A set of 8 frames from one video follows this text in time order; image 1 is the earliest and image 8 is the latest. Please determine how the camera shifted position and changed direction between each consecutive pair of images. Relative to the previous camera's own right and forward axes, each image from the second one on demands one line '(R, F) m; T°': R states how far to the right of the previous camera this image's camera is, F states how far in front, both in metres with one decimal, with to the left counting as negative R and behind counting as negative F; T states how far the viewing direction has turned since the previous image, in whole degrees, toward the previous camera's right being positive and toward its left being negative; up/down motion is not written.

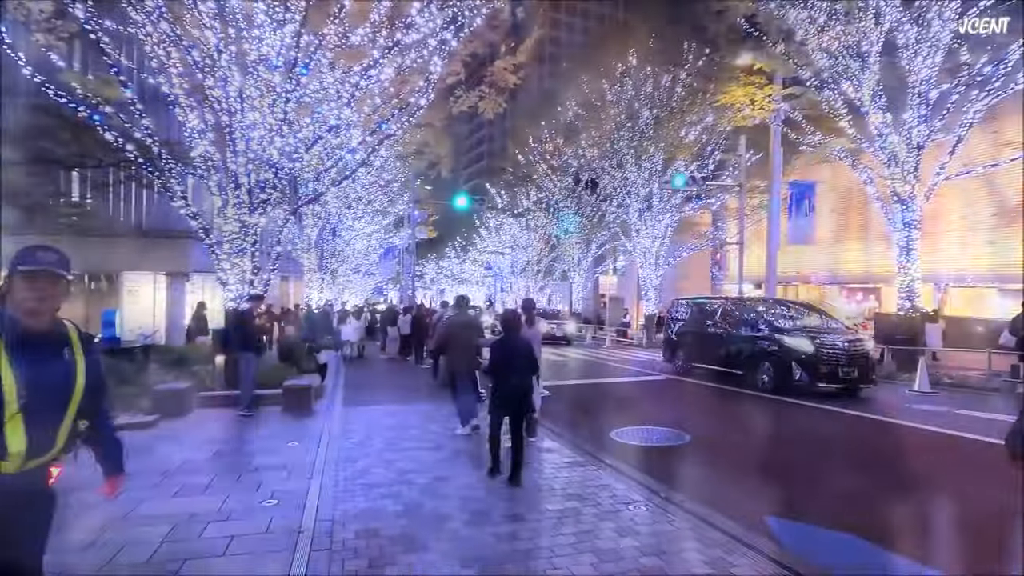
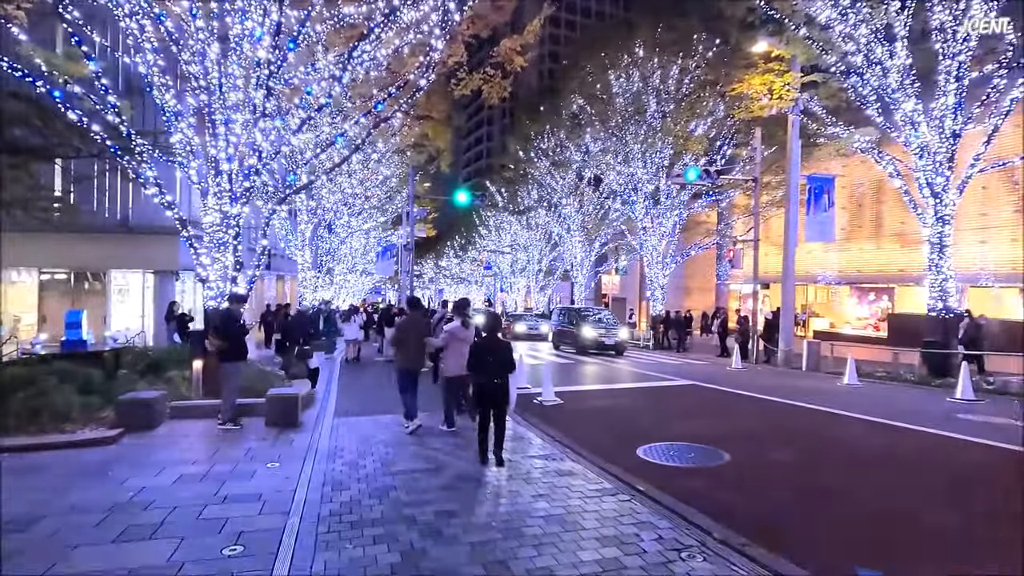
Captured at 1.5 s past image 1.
(-0.2, +1.1) m; 0°
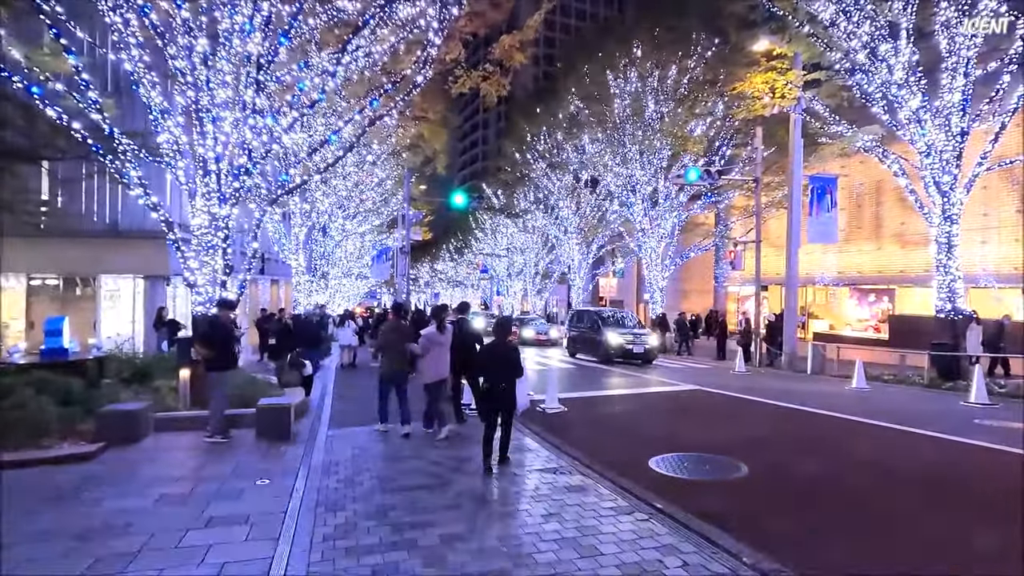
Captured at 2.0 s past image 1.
(-0.1, +0.4) m; 0°
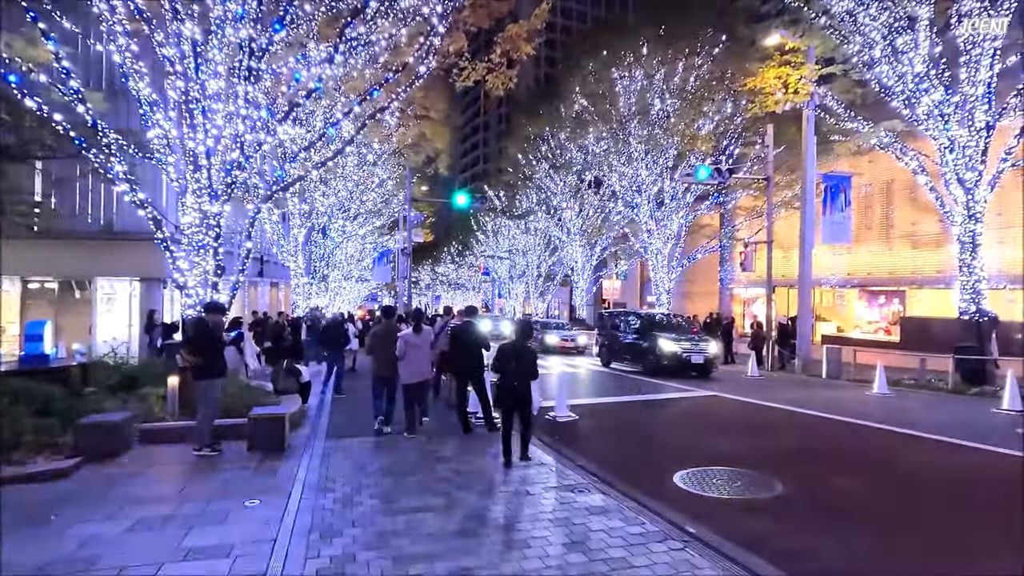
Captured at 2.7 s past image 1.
(-0.1, +0.6) m; 0°
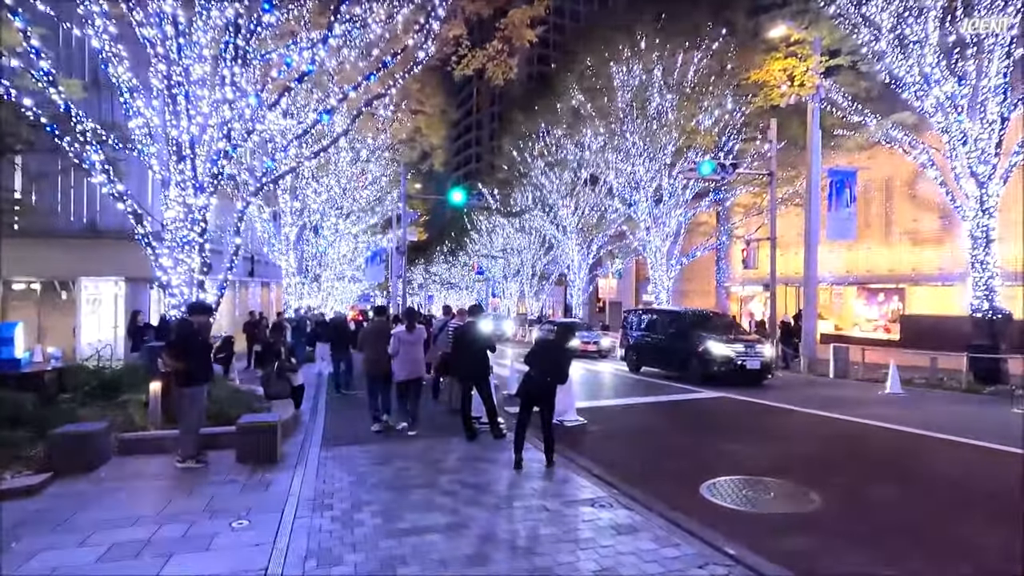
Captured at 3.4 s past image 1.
(-0.2, +0.6) m; +1°
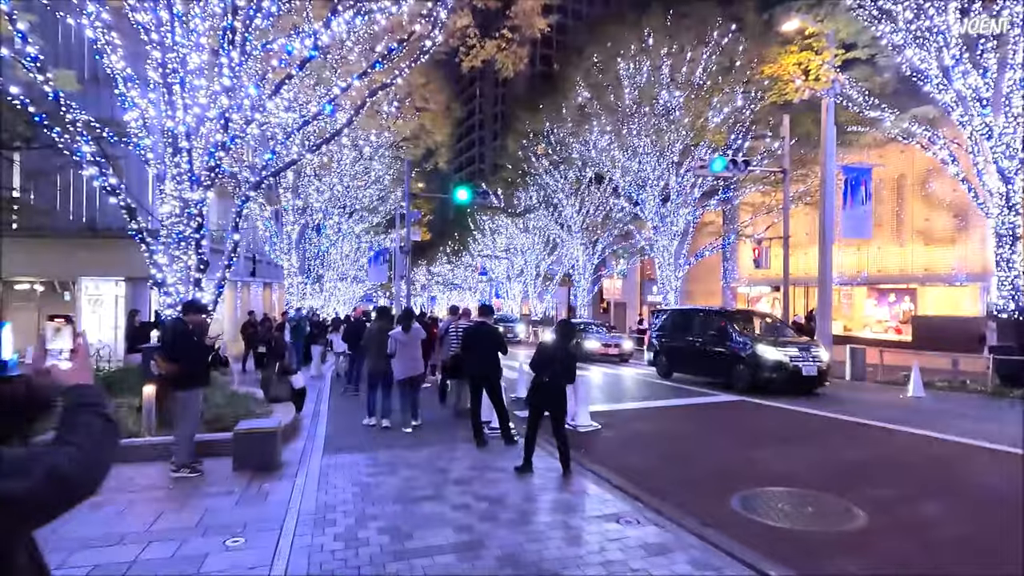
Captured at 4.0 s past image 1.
(-0.1, +0.5) m; 0°
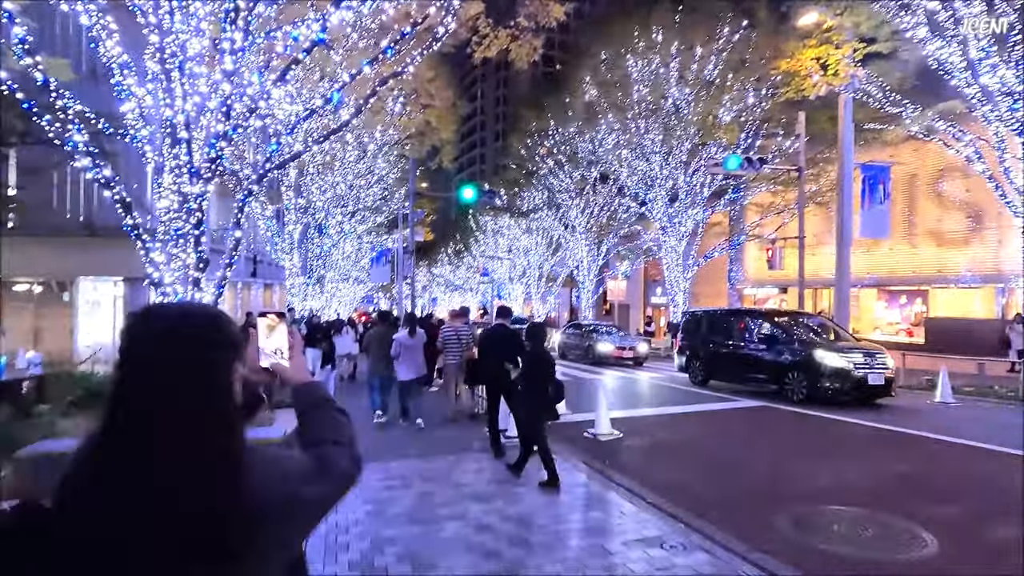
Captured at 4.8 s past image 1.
(-0.2, +0.5) m; 0°
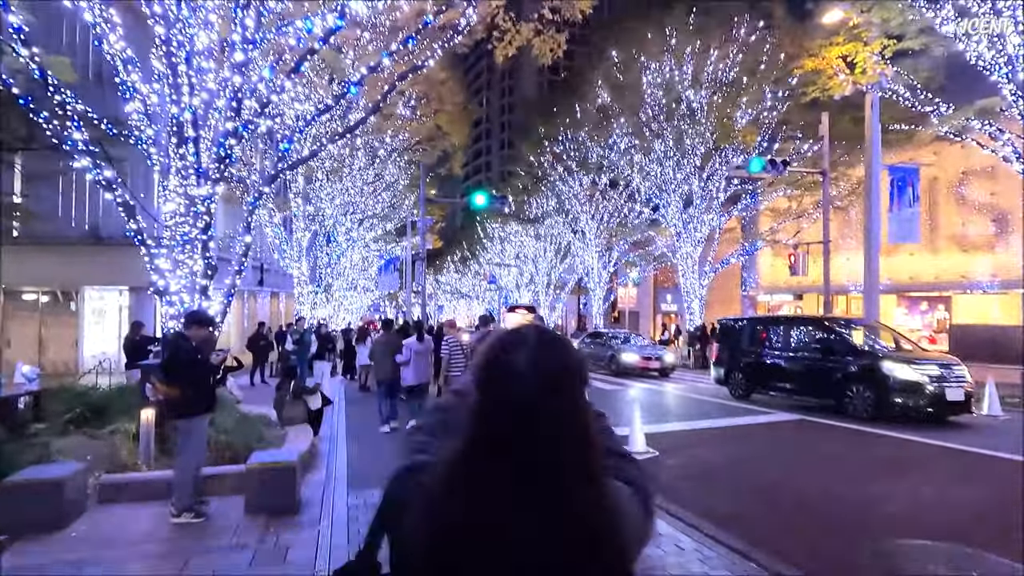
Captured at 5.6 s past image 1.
(-0.3, +0.6) m; 0°
